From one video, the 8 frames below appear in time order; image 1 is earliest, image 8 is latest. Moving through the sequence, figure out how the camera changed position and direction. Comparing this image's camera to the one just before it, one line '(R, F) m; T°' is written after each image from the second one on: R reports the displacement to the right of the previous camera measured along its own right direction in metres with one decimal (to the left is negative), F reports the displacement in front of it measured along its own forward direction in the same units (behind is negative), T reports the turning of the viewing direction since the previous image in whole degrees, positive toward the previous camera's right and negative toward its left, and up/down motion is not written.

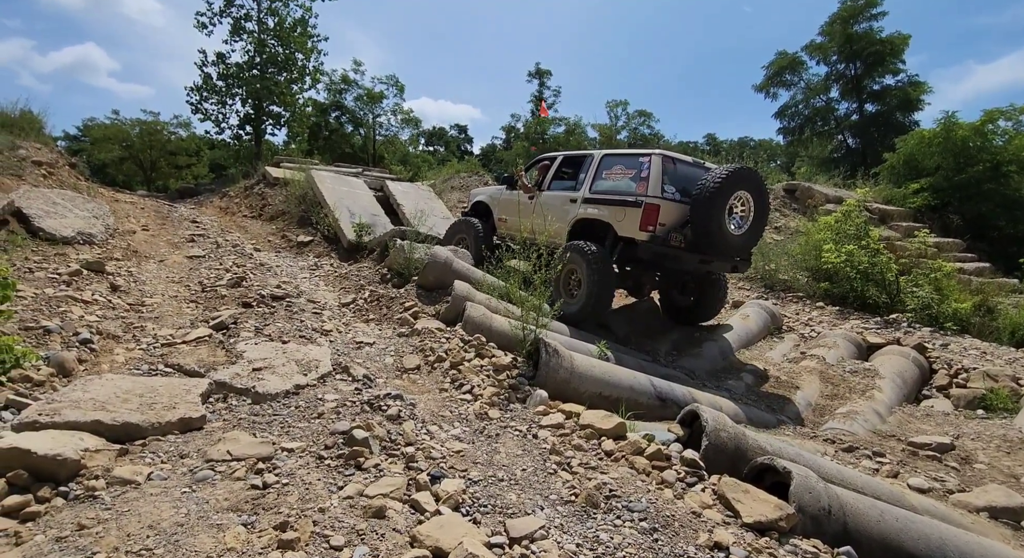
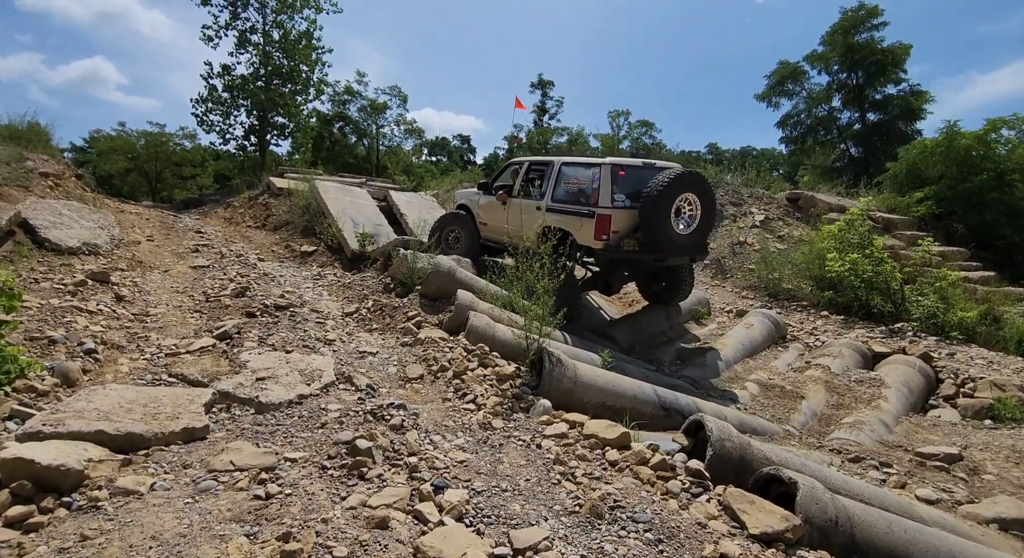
(0.0, 0.0) m; 0°
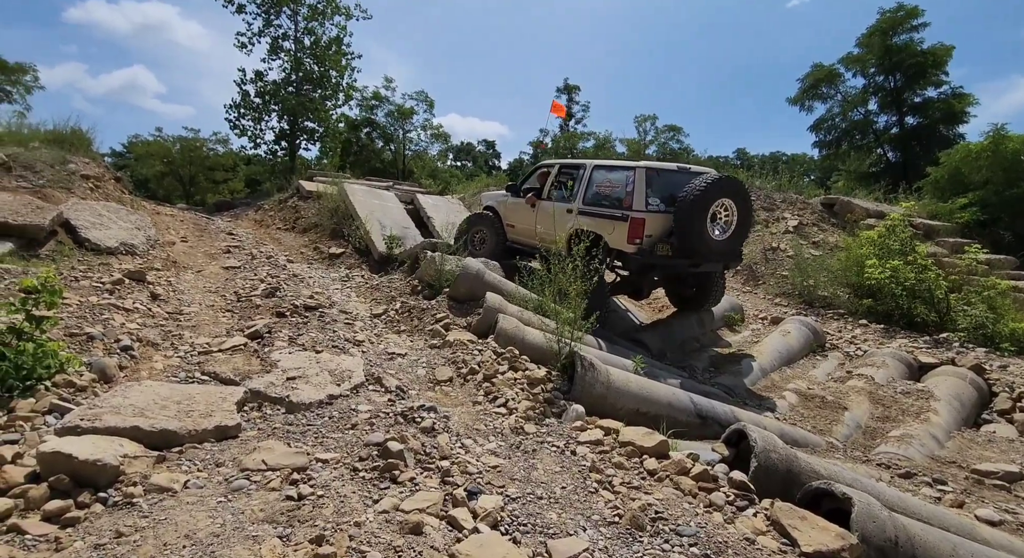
(-0.1, +0.1) m; -3°
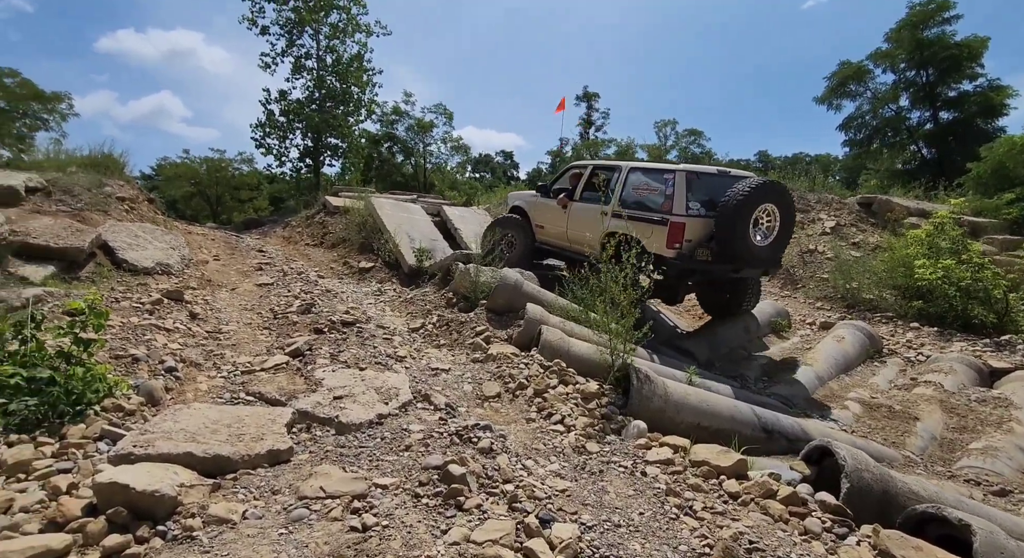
(-0.2, +0.1) m; -2°
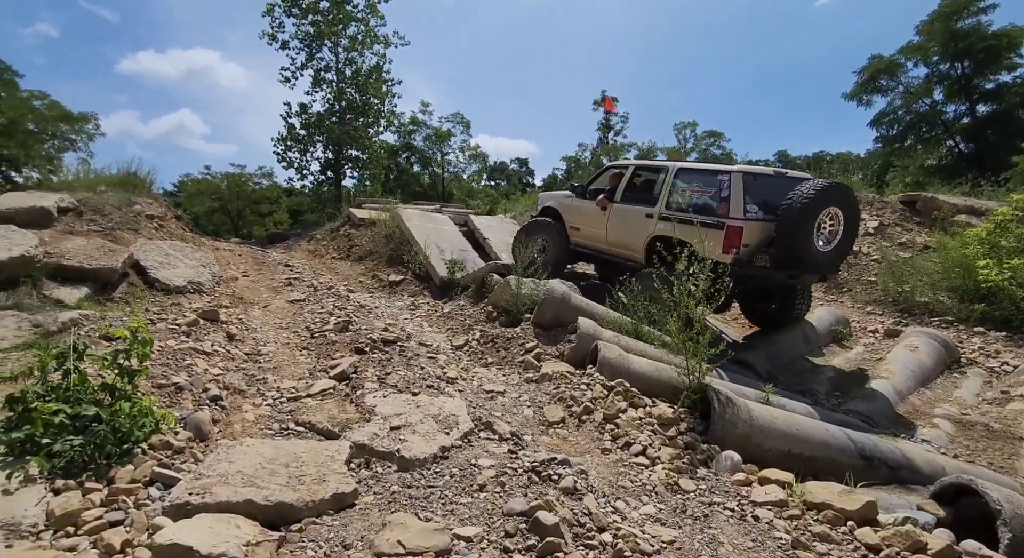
(-0.3, +0.2) m; -2°
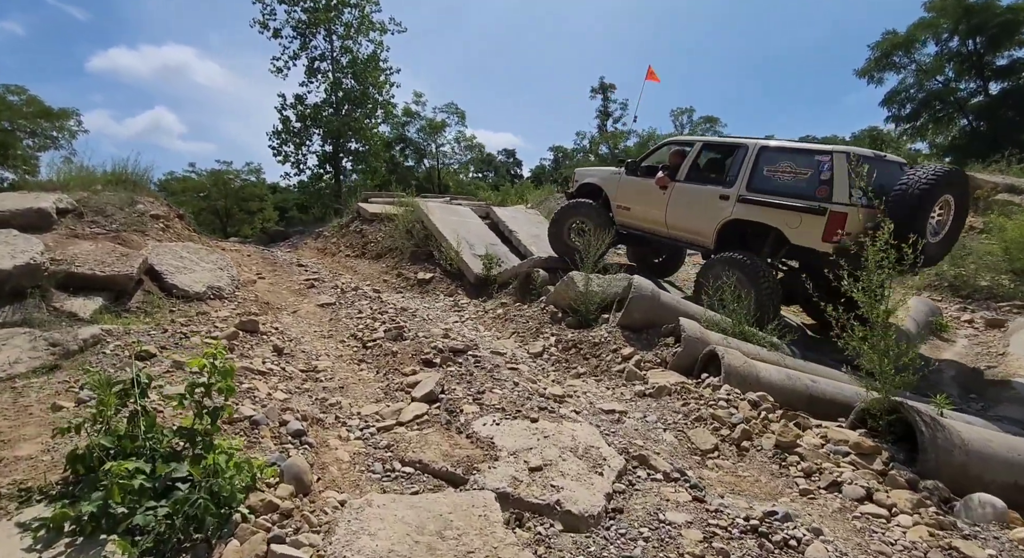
(-0.8, +0.5) m; +1°
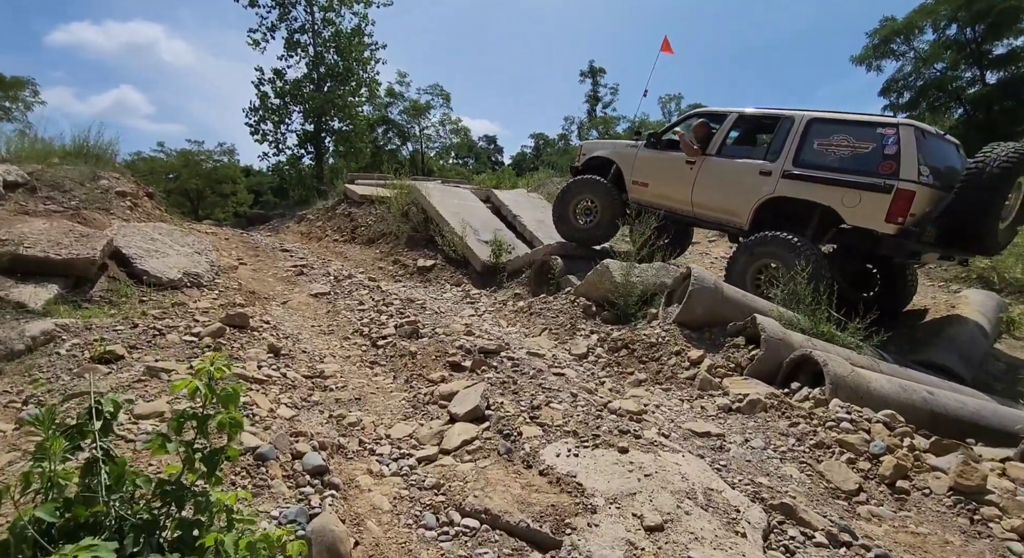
(-0.5, +0.6) m; +2°
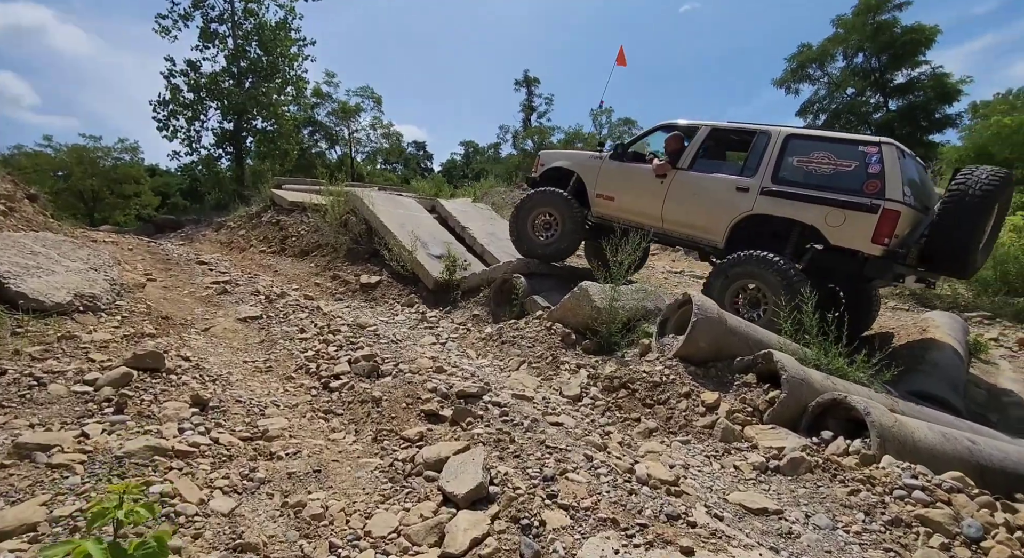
(-0.3, +0.5) m; +8°
